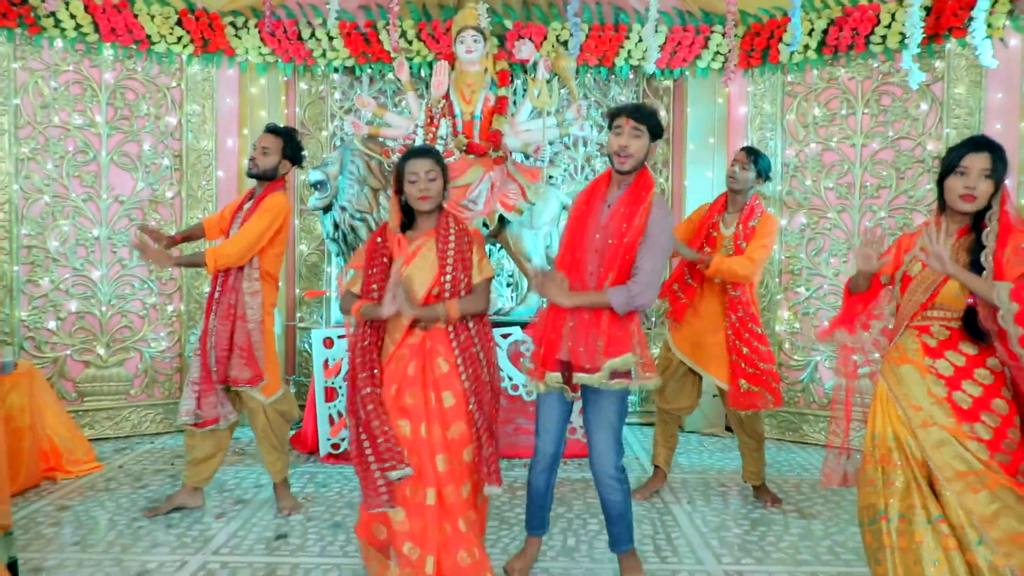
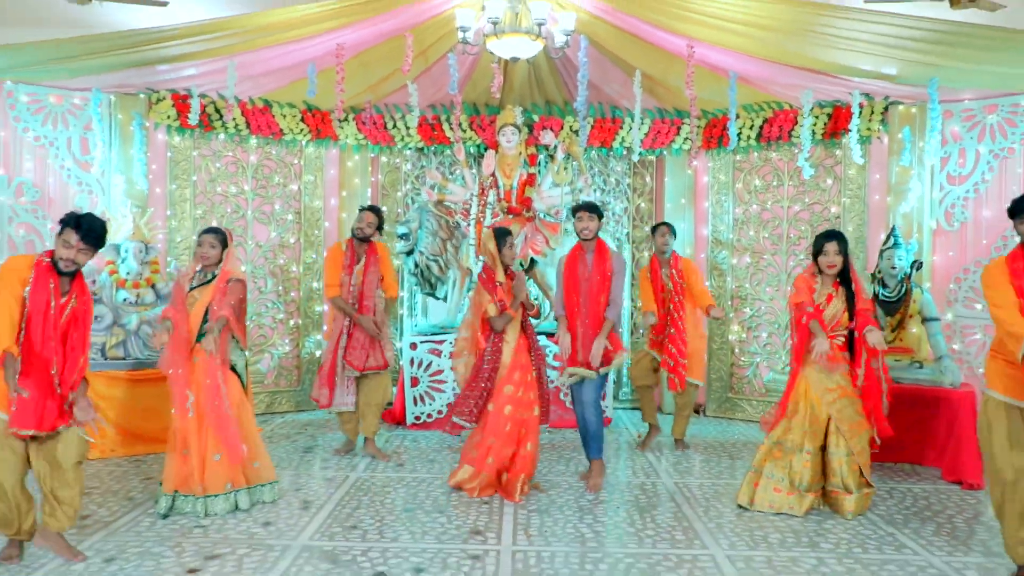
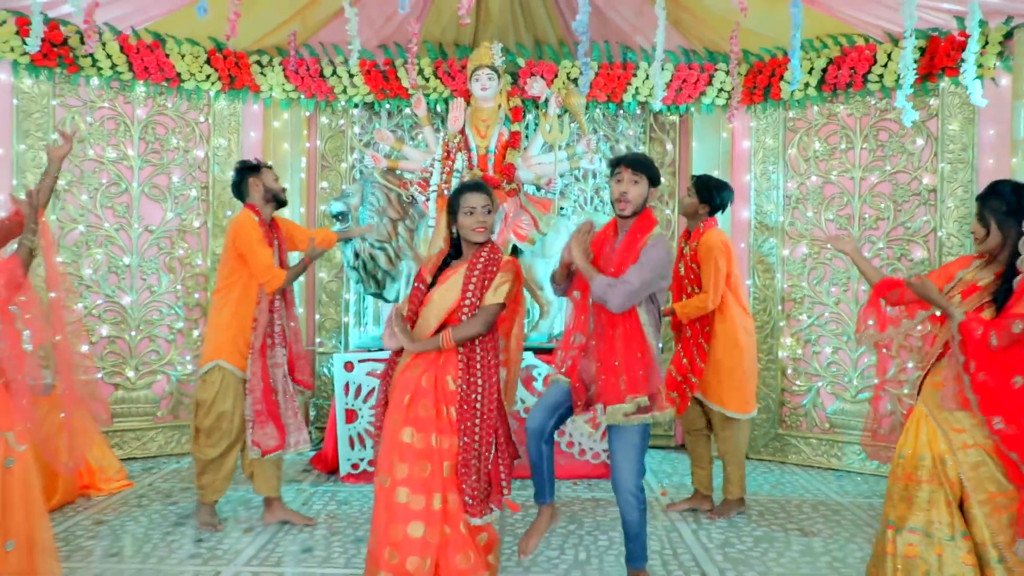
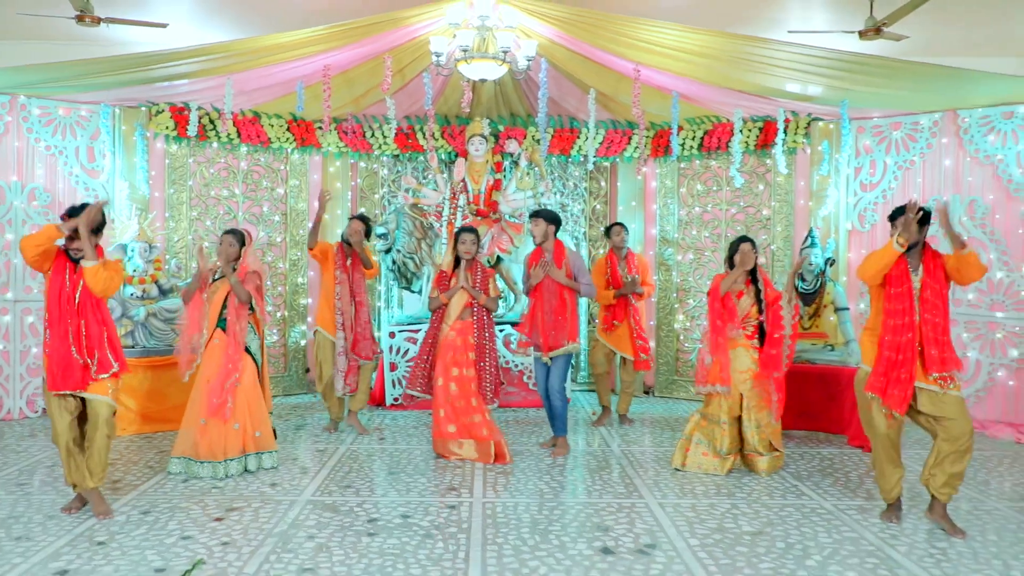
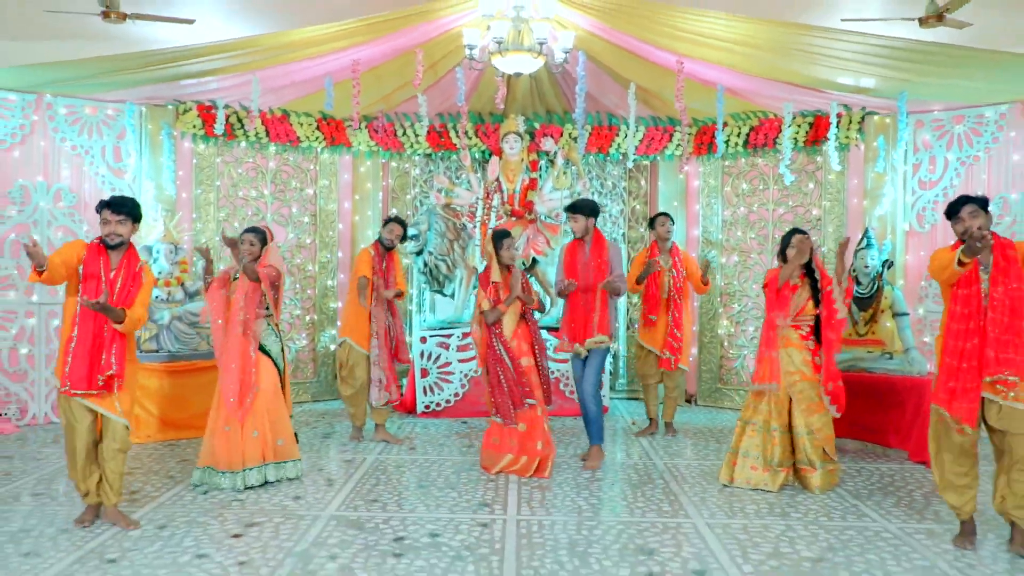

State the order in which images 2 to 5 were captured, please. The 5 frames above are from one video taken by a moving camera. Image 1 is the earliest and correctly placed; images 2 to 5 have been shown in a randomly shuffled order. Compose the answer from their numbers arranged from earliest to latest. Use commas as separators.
3, 2, 5, 4
